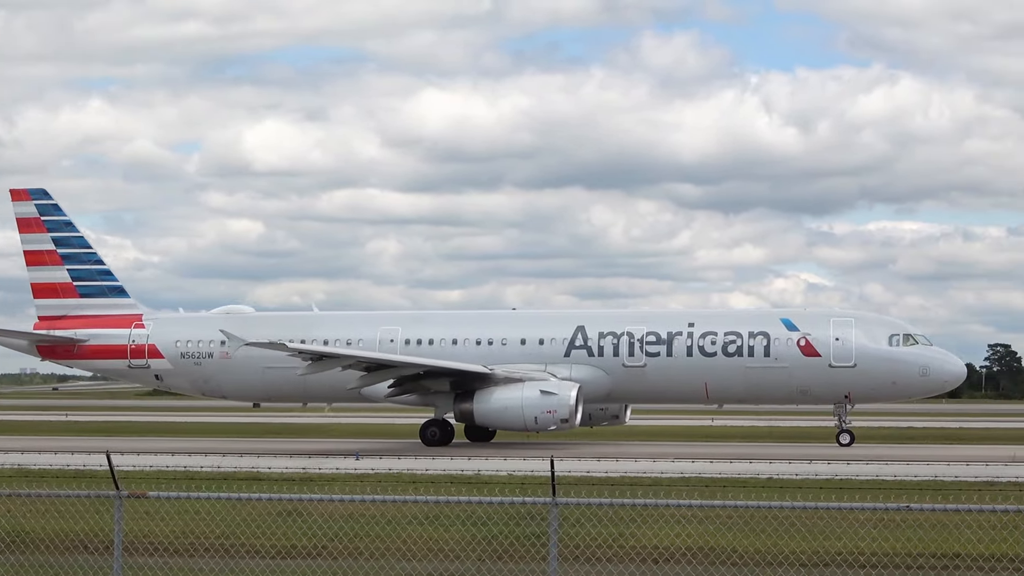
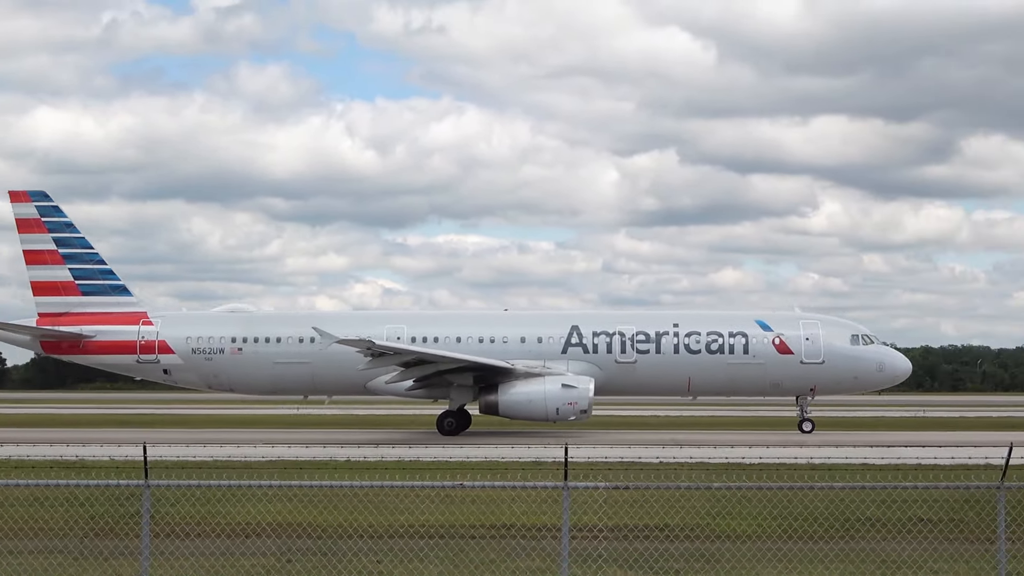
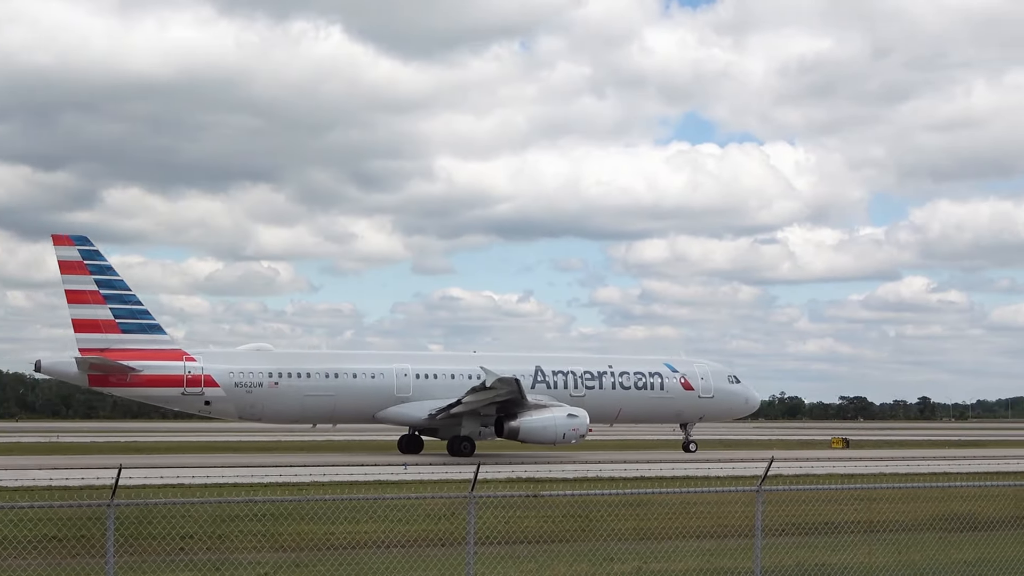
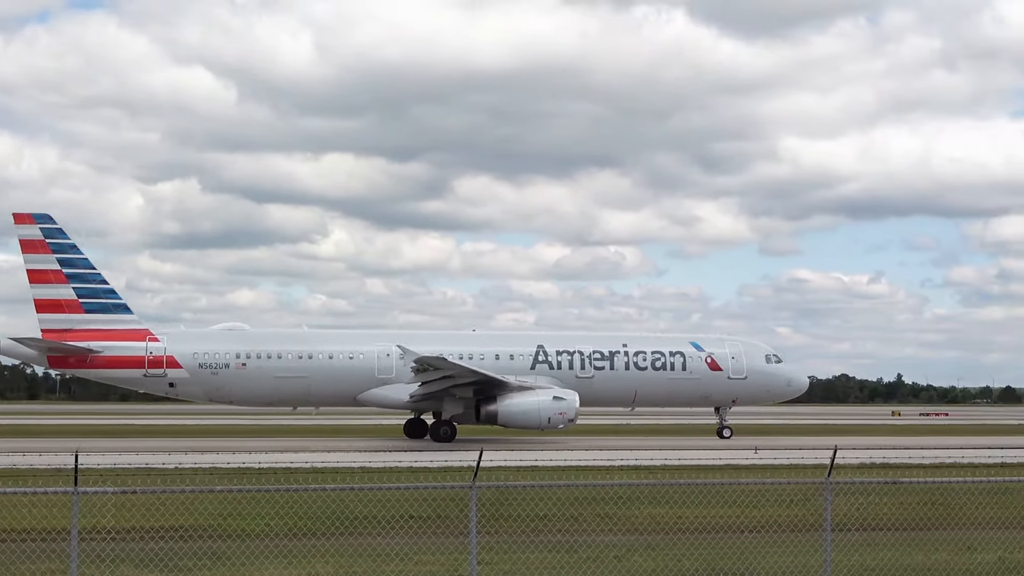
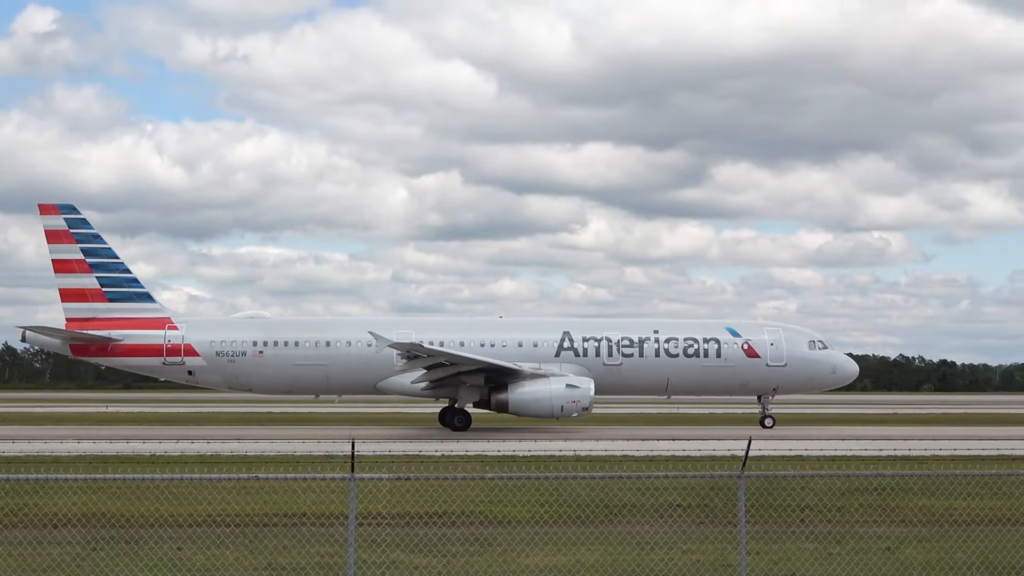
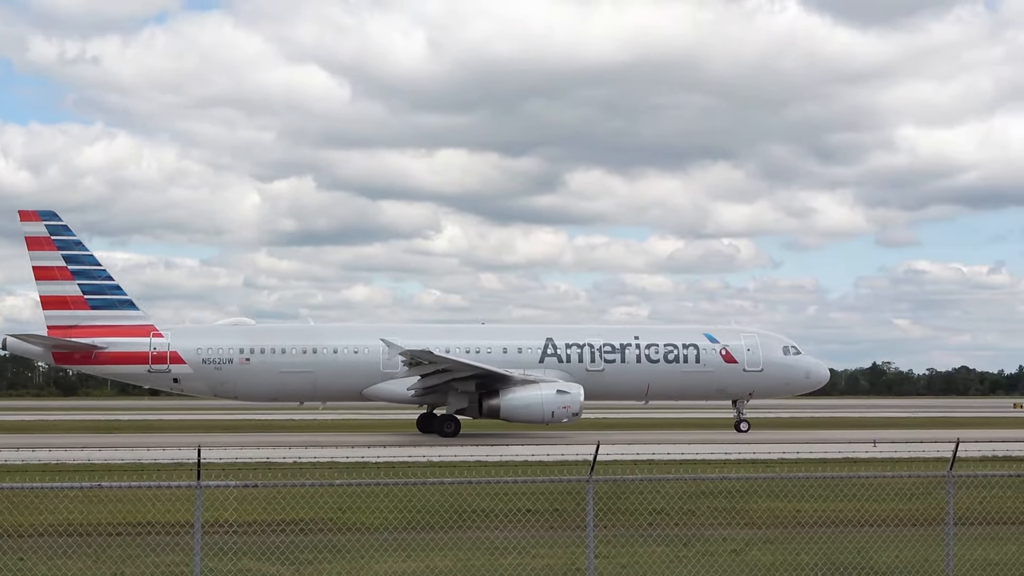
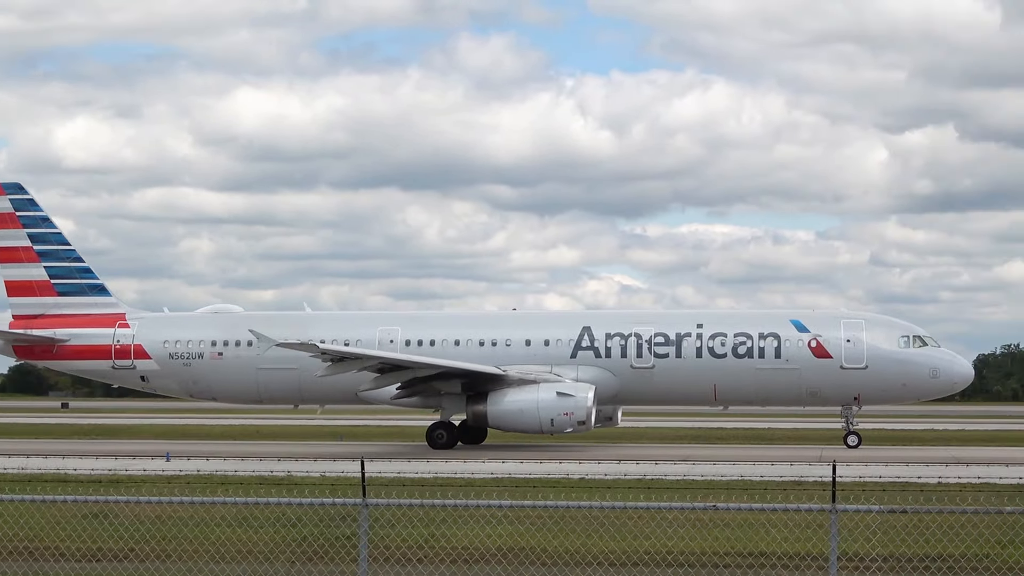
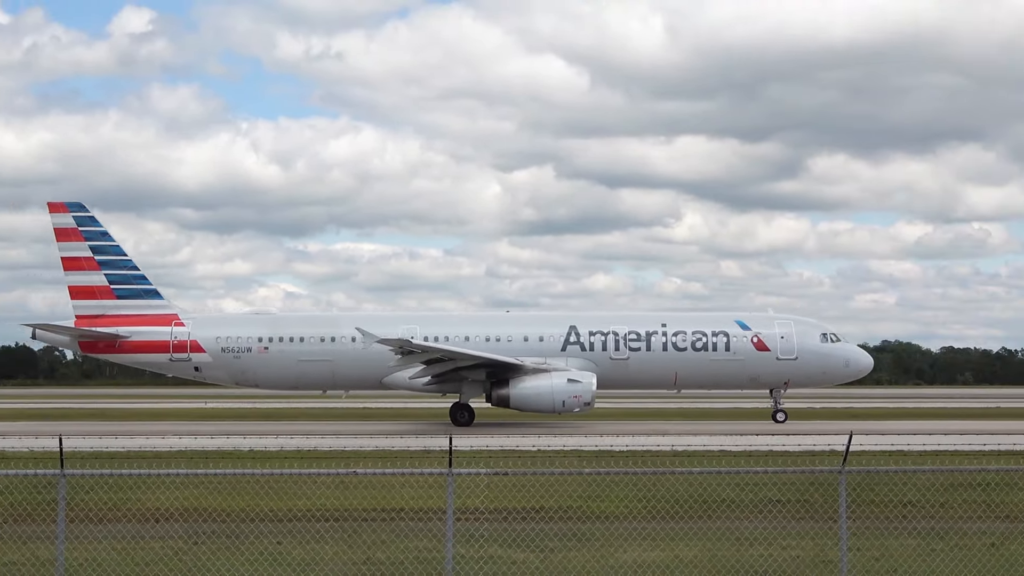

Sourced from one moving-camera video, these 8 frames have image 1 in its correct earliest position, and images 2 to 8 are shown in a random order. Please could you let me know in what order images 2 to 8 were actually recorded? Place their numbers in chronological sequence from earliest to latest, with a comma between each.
7, 2, 8, 5, 6, 4, 3
